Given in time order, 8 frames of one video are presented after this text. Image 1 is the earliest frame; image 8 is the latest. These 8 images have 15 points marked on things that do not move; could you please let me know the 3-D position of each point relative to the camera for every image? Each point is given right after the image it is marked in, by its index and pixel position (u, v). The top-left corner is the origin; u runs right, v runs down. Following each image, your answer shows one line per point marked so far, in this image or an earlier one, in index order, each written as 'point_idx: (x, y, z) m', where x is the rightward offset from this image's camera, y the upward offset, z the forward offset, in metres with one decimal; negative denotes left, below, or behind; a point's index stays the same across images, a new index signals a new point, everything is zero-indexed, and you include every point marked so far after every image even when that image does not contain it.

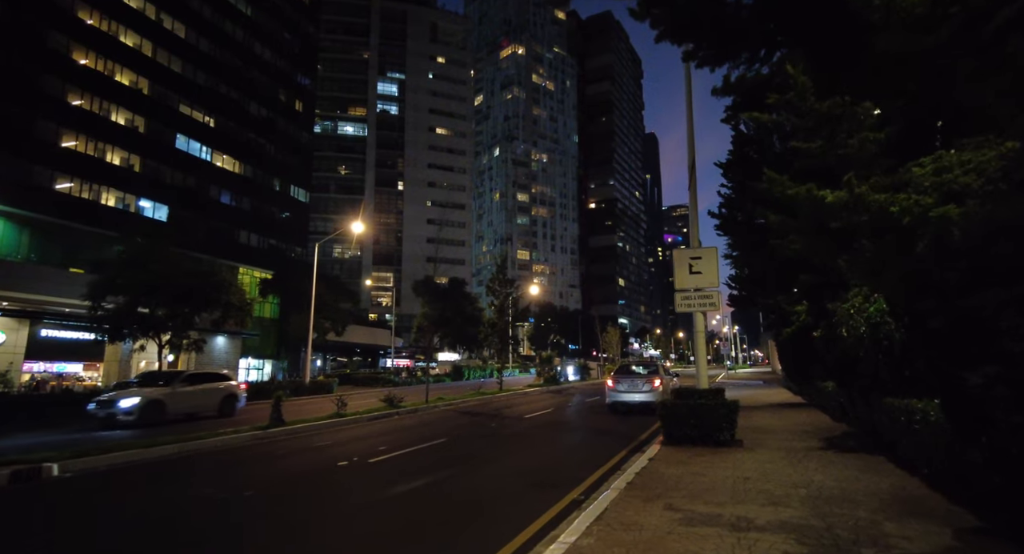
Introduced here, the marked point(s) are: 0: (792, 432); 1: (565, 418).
0: (+6.1, -3.4, +11.4) m
1: (+1.8, -4.8, +17.4) m
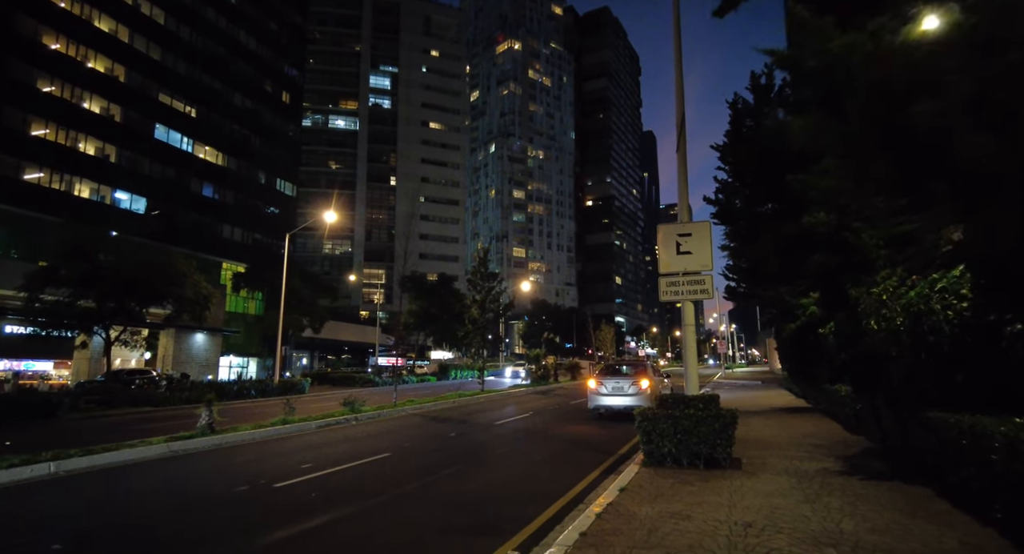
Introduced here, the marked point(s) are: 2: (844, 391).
0: (+5.2, -3.1, +9.4) m
1: (+0.8, -4.4, +15.4) m
2: (+7.4, -2.5, +11.4) m
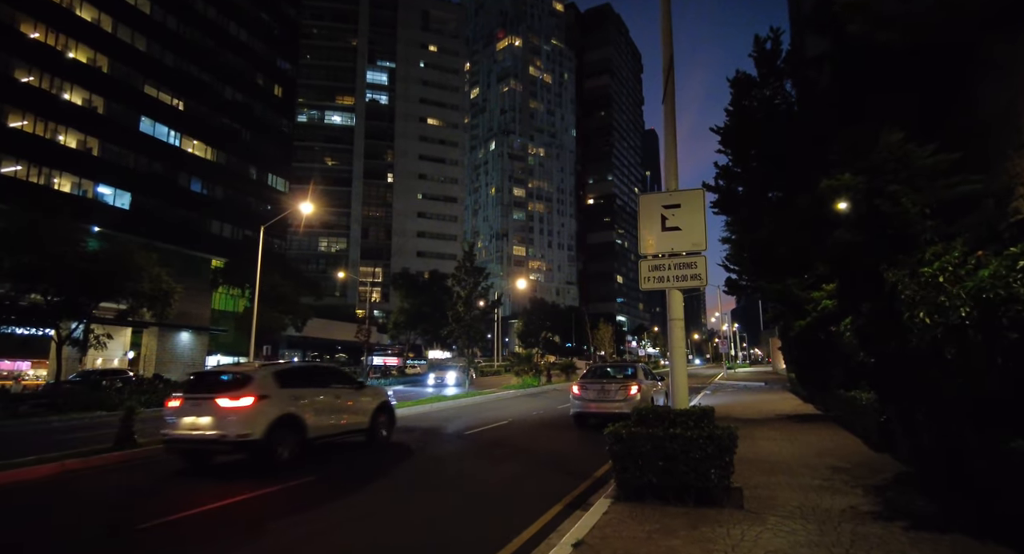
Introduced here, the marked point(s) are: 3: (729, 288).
0: (+4.5, -2.8, +7.6) m
1: (+0.1, -4.2, +13.6) m
2: (+6.6, -2.3, +9.6) m
3: (+7.7, -0.4, +18.3) m
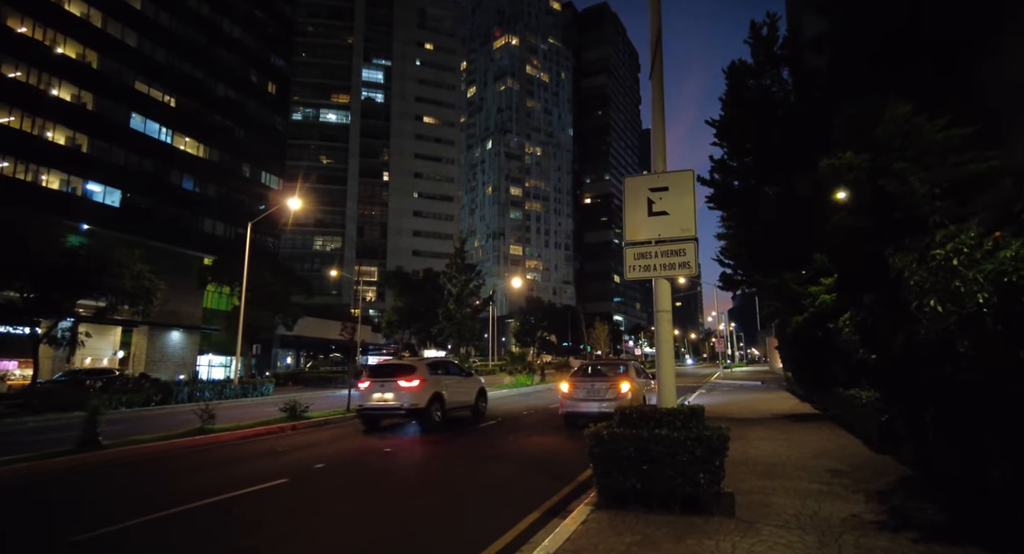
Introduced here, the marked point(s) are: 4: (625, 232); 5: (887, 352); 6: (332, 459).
0: (+4.1, -2.7, +7.1) m
1: (-0.3, -4.0, +13.1) m
2: (+6.3, -2.1, +9.1) m
3: (+7.3, -0.2, +17.8) m
4: (+1.4, +0.6, +6.5) m
5: (+4.7, -0.9, +6.4) m
6: (-3.9, -3.8, +10.9) m
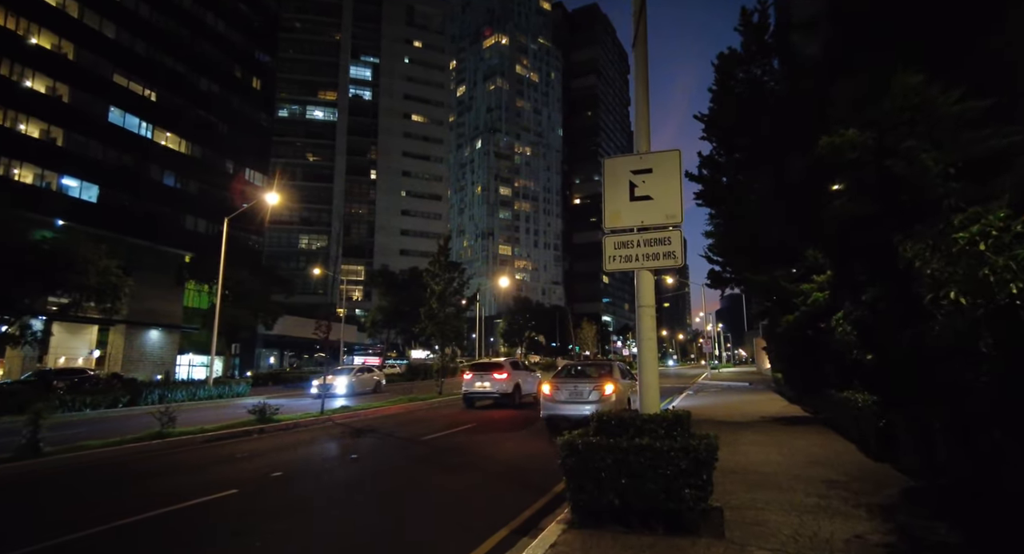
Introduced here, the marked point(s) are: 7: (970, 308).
0: (+3.7, -2.6, +6.5) m
1: (-0.8, -3.9, +12.4) m
2: (+5.9, -2.1, +8.6) m
3: (+6.7, -0.1, +17.3) m
4: (+1.1, +0.7, +5.9) m
5: (+4.3, -0.8, +5.9) m
6: (-4.3, -3.7, +10.2) m
7: (+3.3, -0.2, +3.7) m
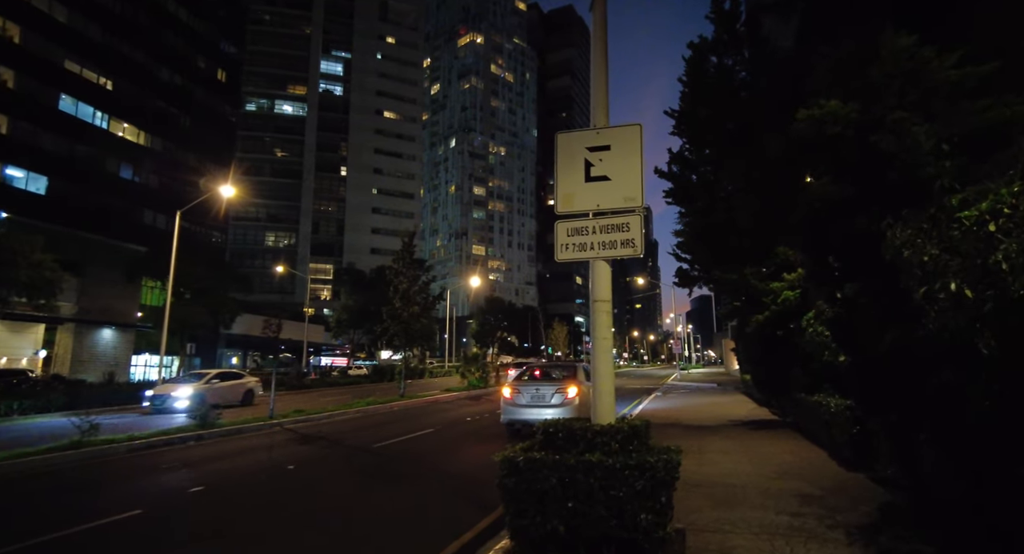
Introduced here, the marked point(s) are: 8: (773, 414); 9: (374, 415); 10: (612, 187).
0: (+3.1, -2.6, +5.9) m
1: (-1.8, -3.8, +11.6) m
2: (+5.1, -2.0, +8.1) m
3: (+5.5, -0.1, +16.8) m
4: (+0.5, +0.7, +5.2) m
5: (+3.7, -0.8, +5.3) m
6: (-5.2, -3.6, +9.2) m
7: (+2.8, -0.2, +3.1) m
8: (+7.4, -3.9, +14.6) m
9: (-4.9, -4.9, +18.3) m
10: (+1.0, +0.9, +5.0) m
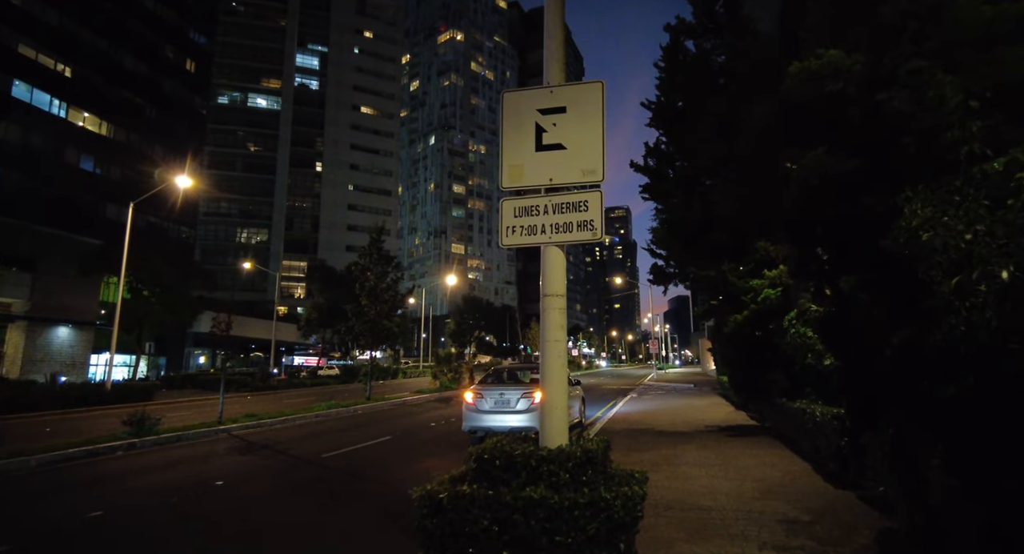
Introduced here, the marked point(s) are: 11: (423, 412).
0: (+2.5, -2.5, +5.1) m
1: (-2.6, -3.7, +10.6) m
2: (+4.4, -2.0, +7.4) m
3: (+4.5, 0.0, +16.1) m
4: (-0.1, +0.8, +4.3) m
5: (+3.1, -0.7, +4.5) m
6: (-5.9, -3.4, +8.1) m
7: (+2.3, -0.1, +2.3) m
8: (+6.4, -3.8, +13.9) m
9: (-6.0, -4.8, +17.2) m
10: (+0.4, +1.0, +4.1) m
11: (-3.3, -5.0, +19.2) m
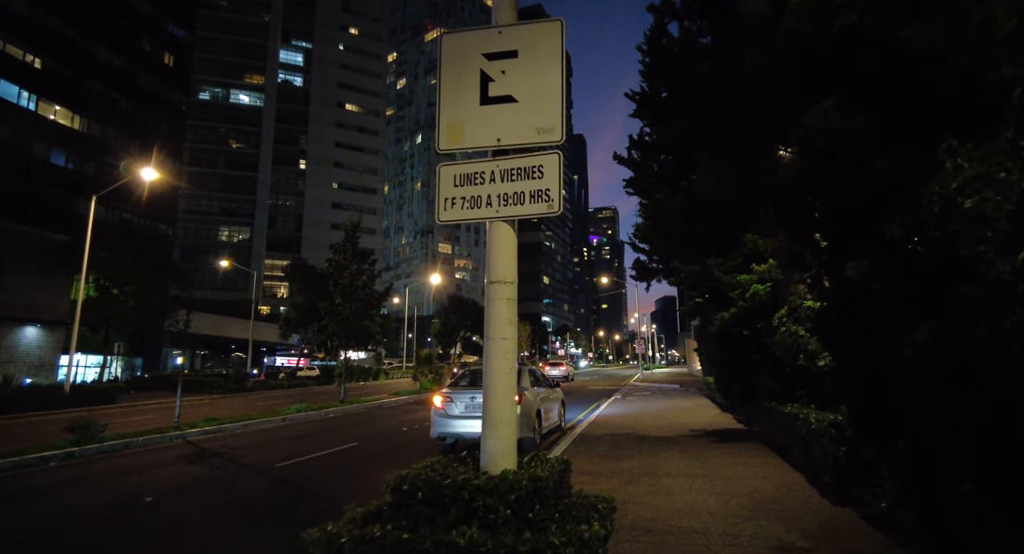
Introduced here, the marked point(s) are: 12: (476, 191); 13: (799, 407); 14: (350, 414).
0: (+2.1, -2.4, +4.4) m
1: (-3.1, -3.6, +9.8) m
2: (+4.0, -1.9, +6.7) m
3: (+3.8, +0.1, +15.4) m
4: (-0.5, +0.9, +3.5) m
5: (+2.7, -0.6, +3.8) m
6: (-6.4, -3.3, +7.1) m
7: (+2.0, 0.0, +1.6) m
8: (+5.8, -3.7, +13.3) m
9: (-6.7, -4.6, +16.3) m
10: (0.0, +1.1, +3.3) m
11: (-4.1, -4.9, +18.4) m
12: (-0.2, +0.5, +3.3) m
13: (+4.4, -2.0, +7.9) m
14: (-6.1, -5.0, +19.0) m
